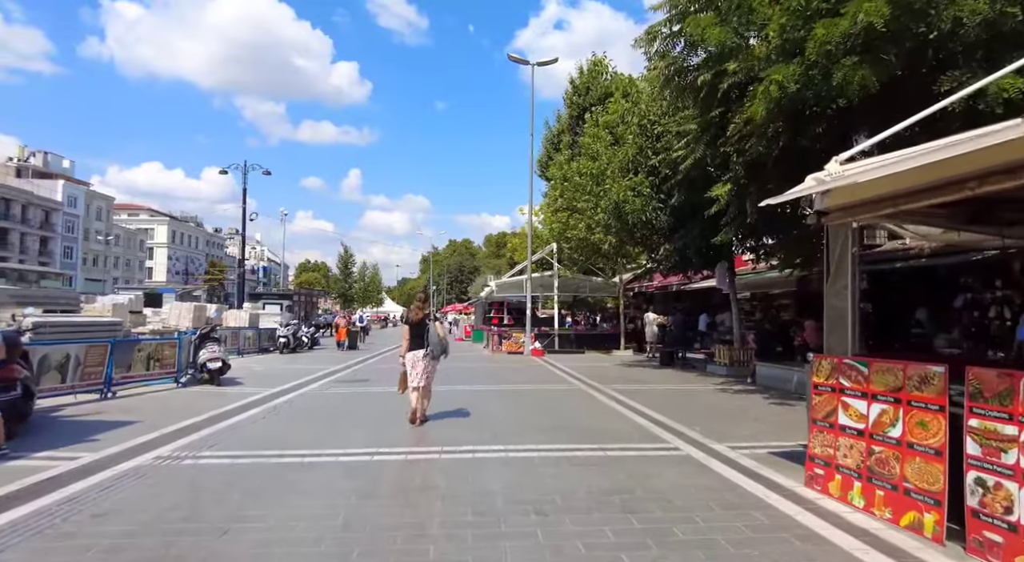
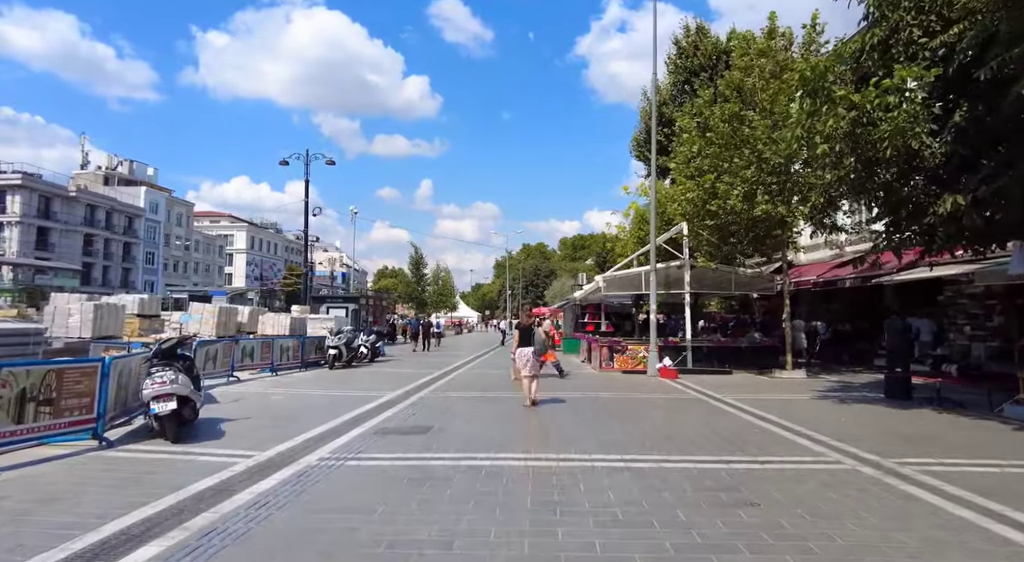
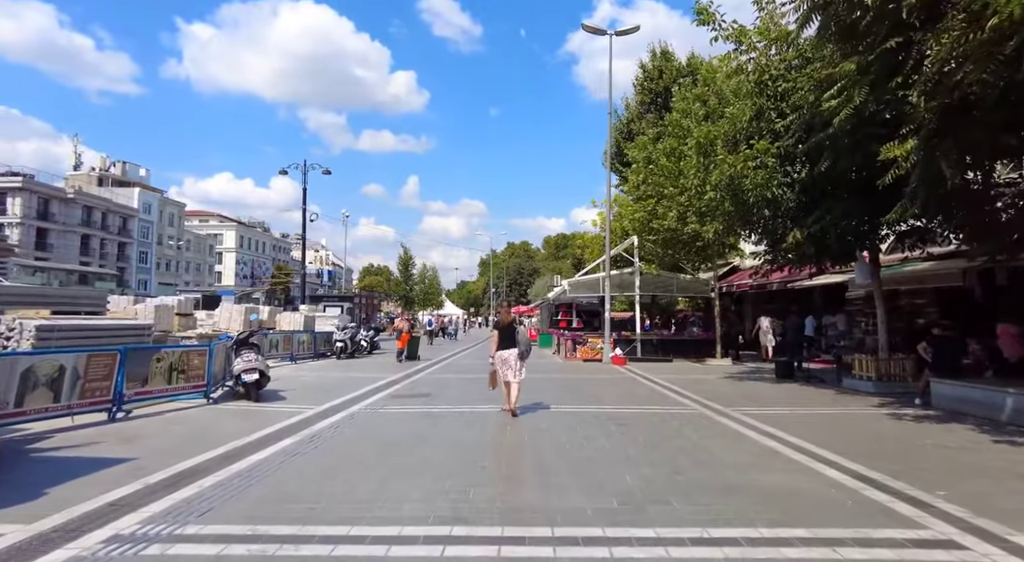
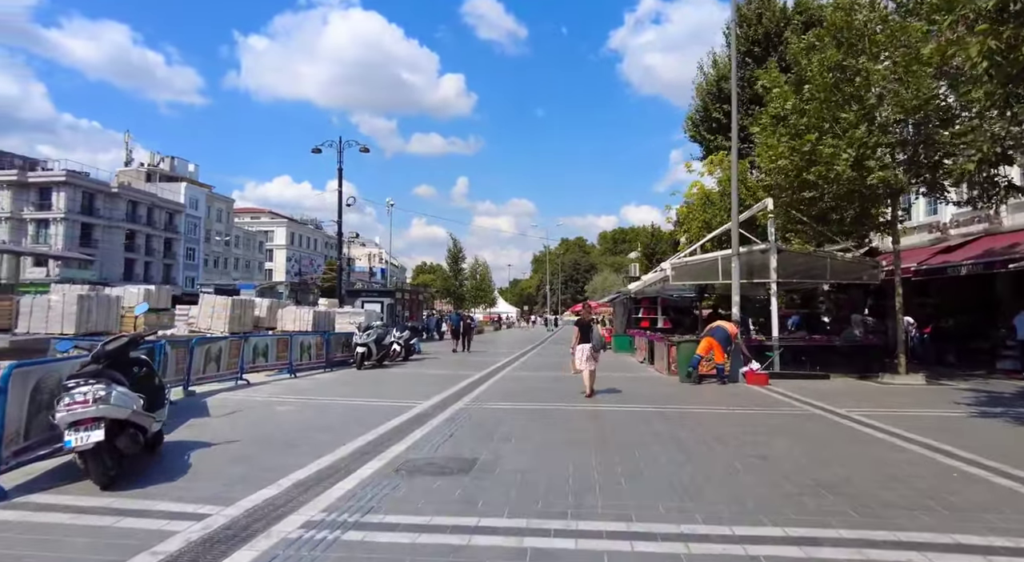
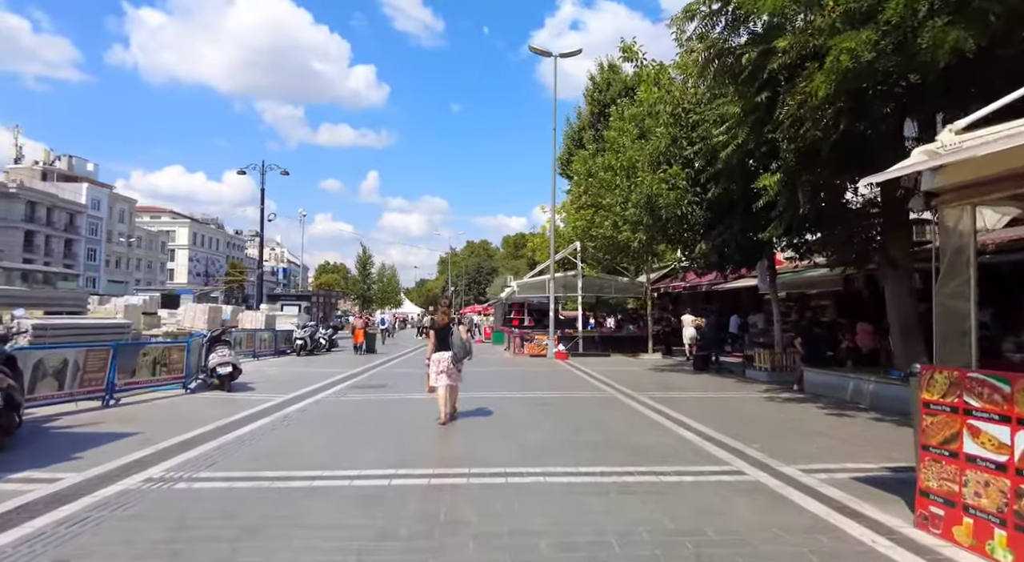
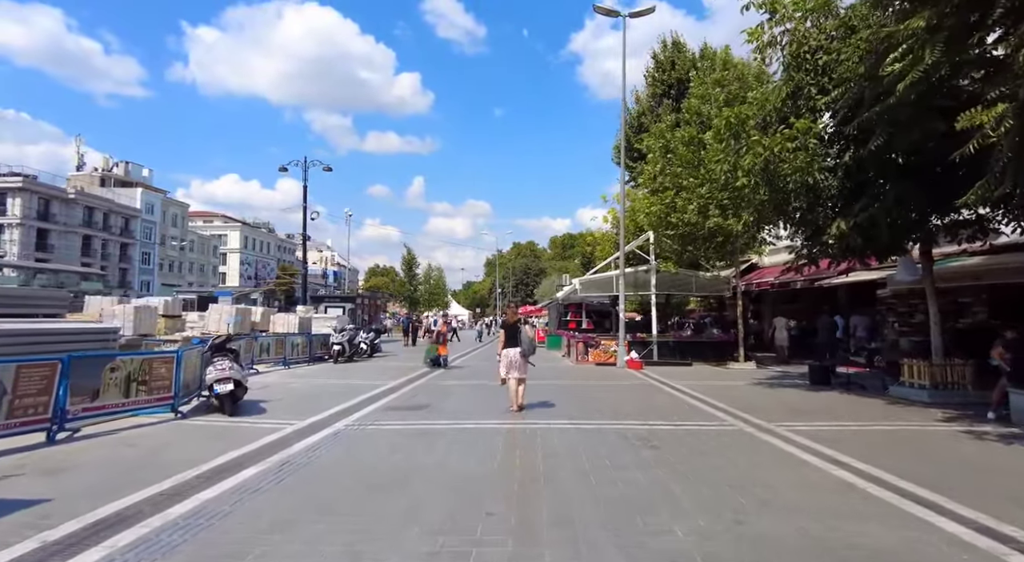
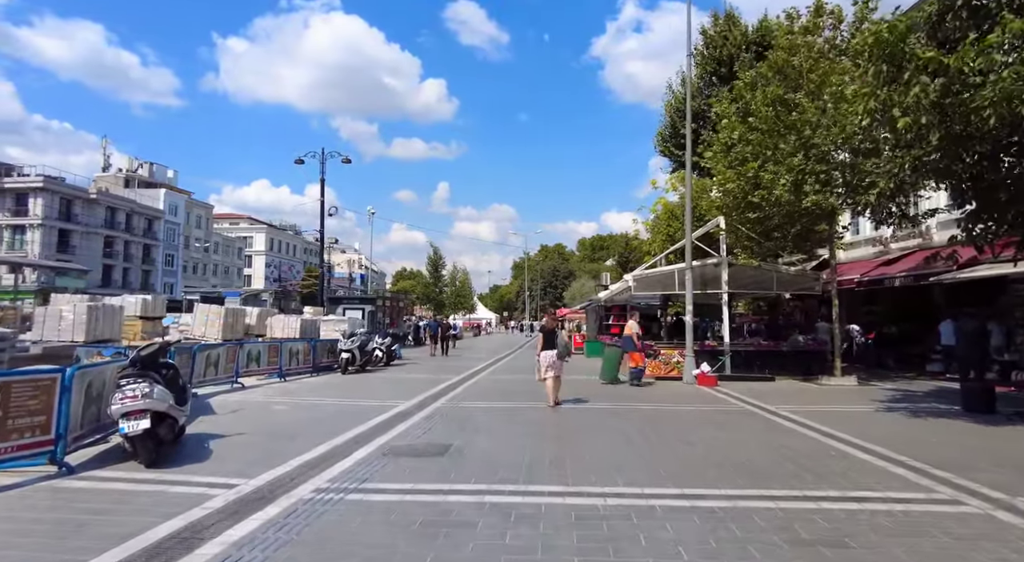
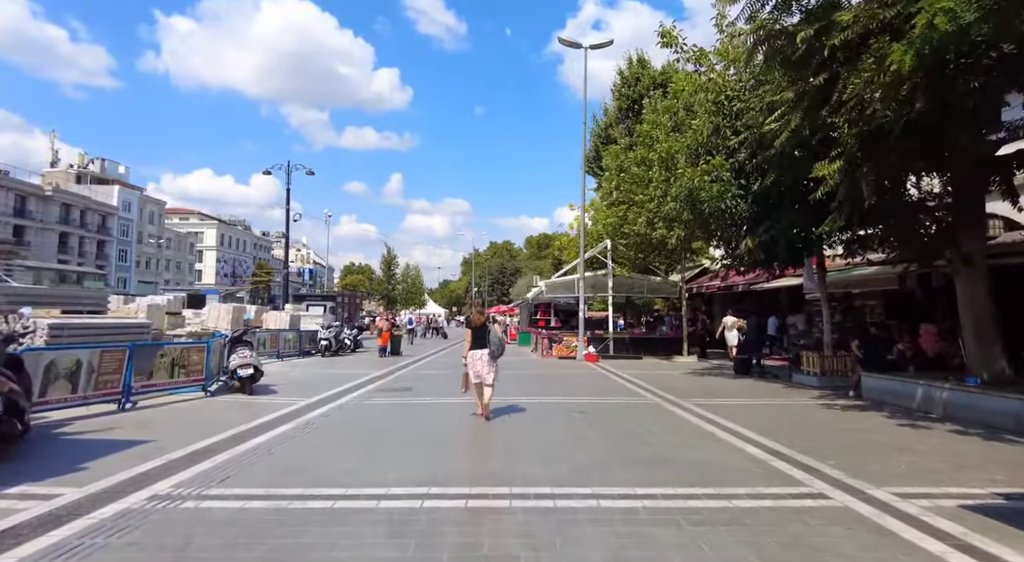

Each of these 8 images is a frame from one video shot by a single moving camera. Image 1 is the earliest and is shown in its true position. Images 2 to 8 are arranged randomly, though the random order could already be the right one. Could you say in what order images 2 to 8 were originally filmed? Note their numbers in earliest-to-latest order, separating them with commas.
5, 8, 3, 6, 2, 7, 4
